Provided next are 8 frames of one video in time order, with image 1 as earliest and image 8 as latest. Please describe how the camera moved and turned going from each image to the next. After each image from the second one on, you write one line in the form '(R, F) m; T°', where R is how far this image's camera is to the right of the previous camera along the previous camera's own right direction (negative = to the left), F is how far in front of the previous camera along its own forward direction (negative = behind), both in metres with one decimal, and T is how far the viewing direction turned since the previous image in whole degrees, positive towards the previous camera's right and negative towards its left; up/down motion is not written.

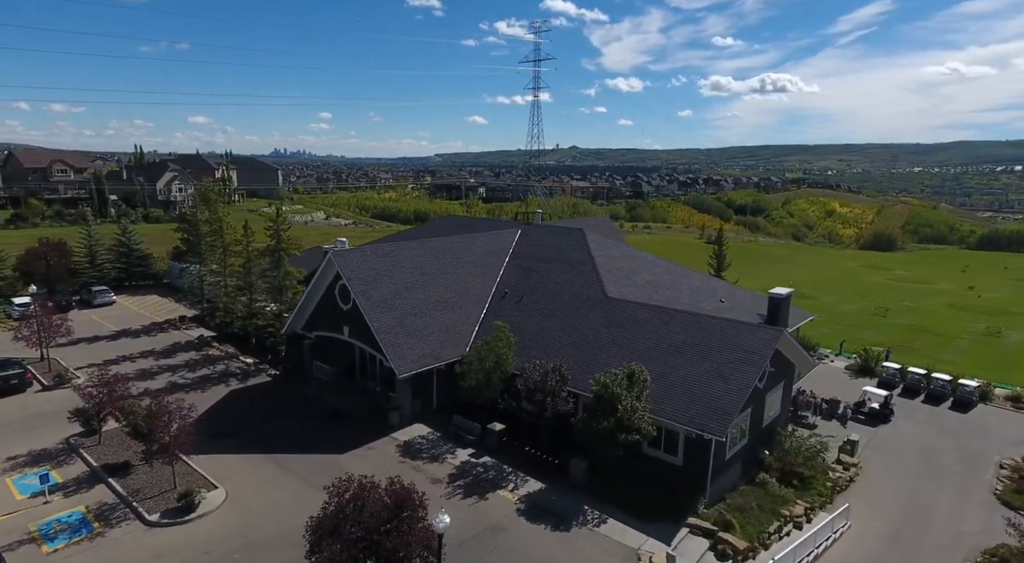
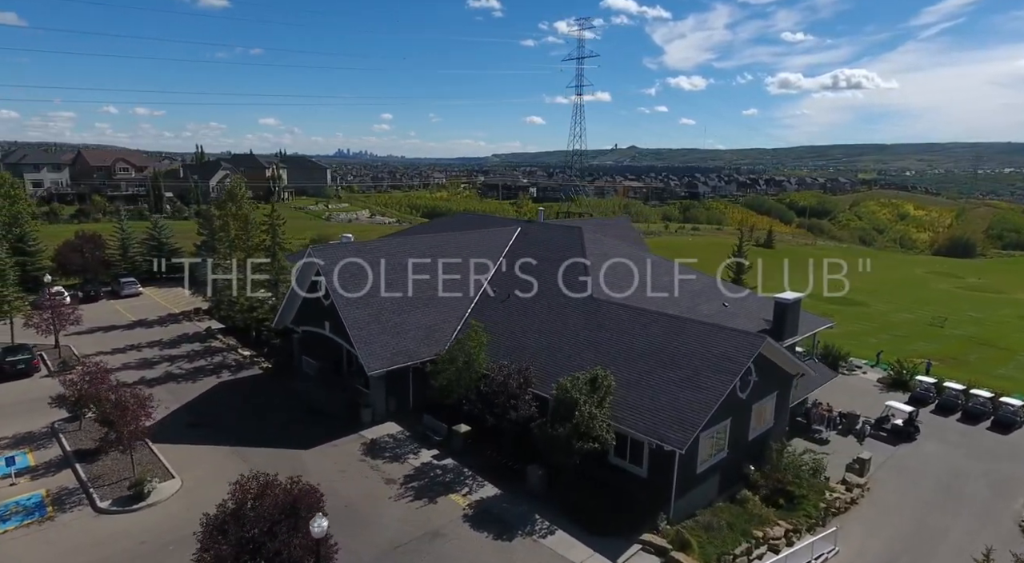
(+3.0, +0.8) m; -5°
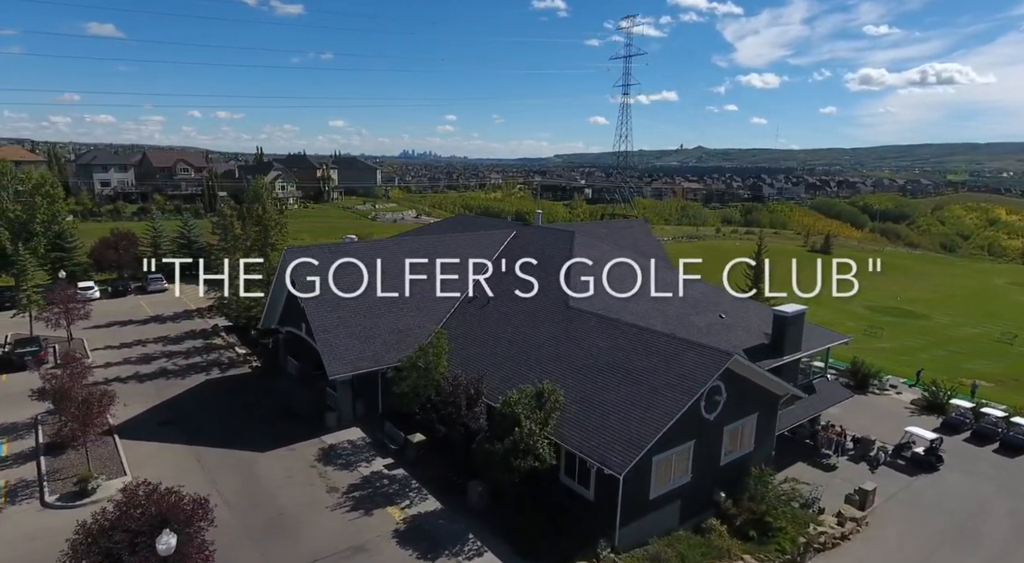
(+3.4, +0.9) m; -6°
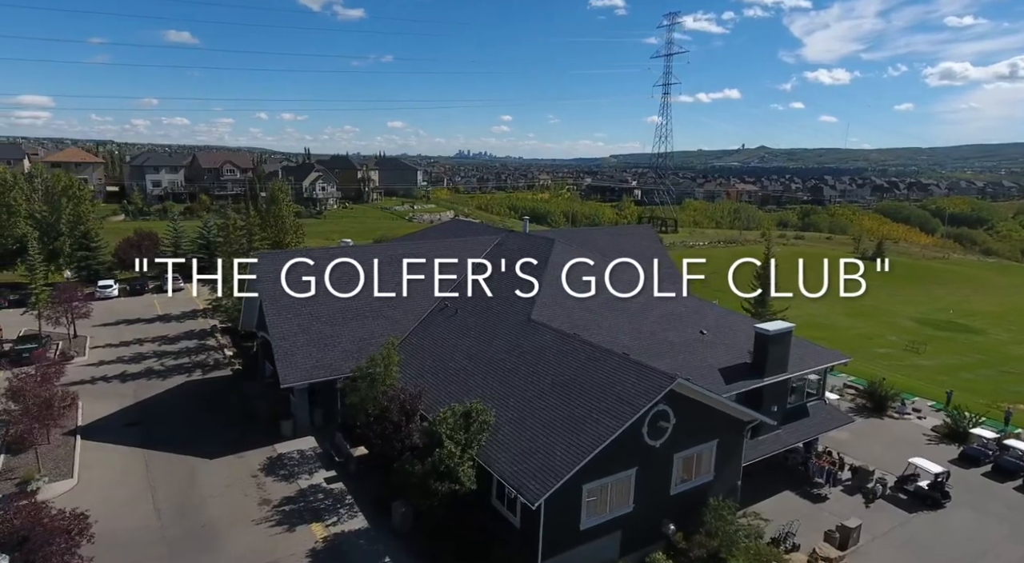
(+3.5, +0.9) m; -5°
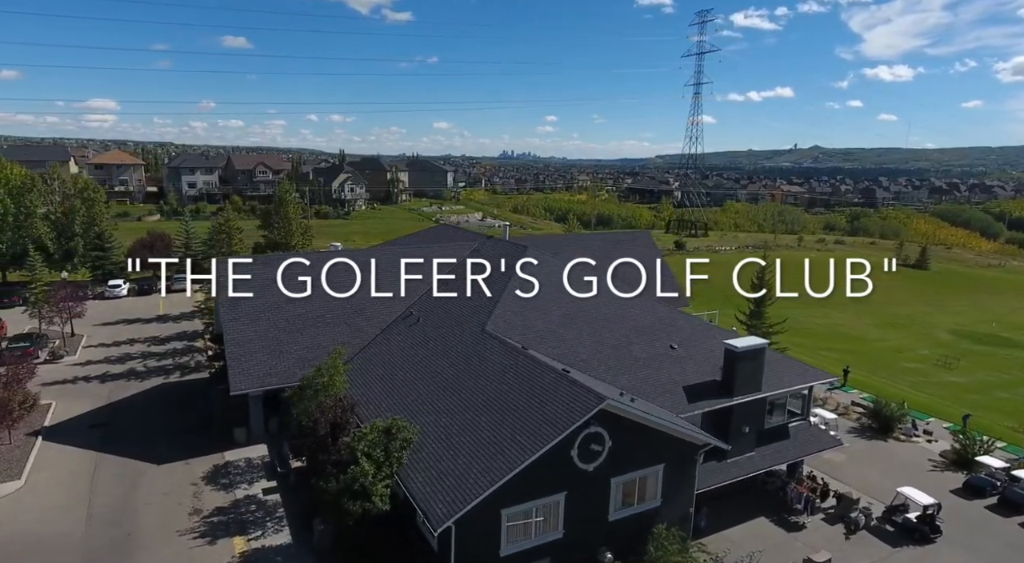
(+3.2, +0.9) m; -4°
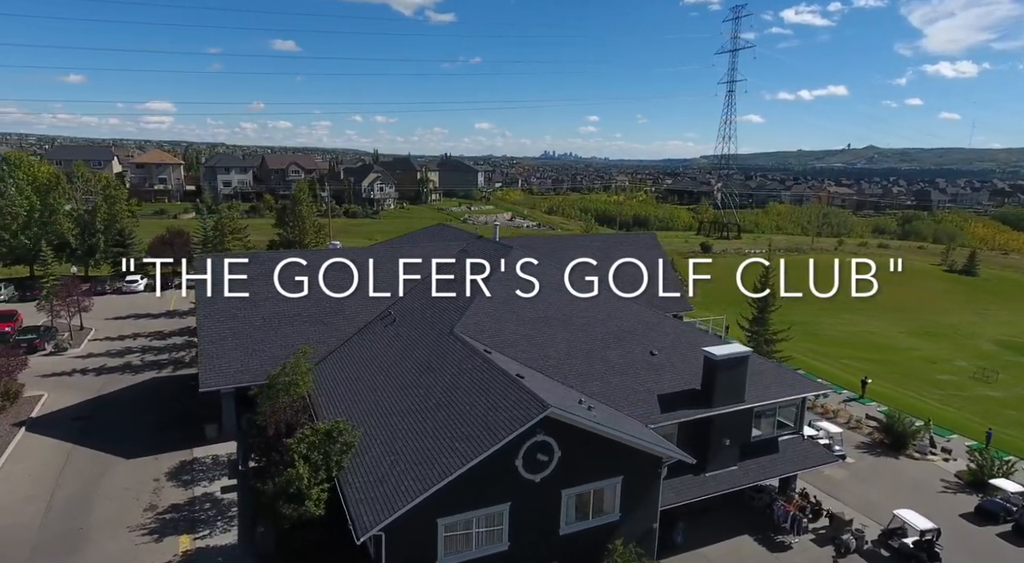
(+2.4, +0.7) m; -4°
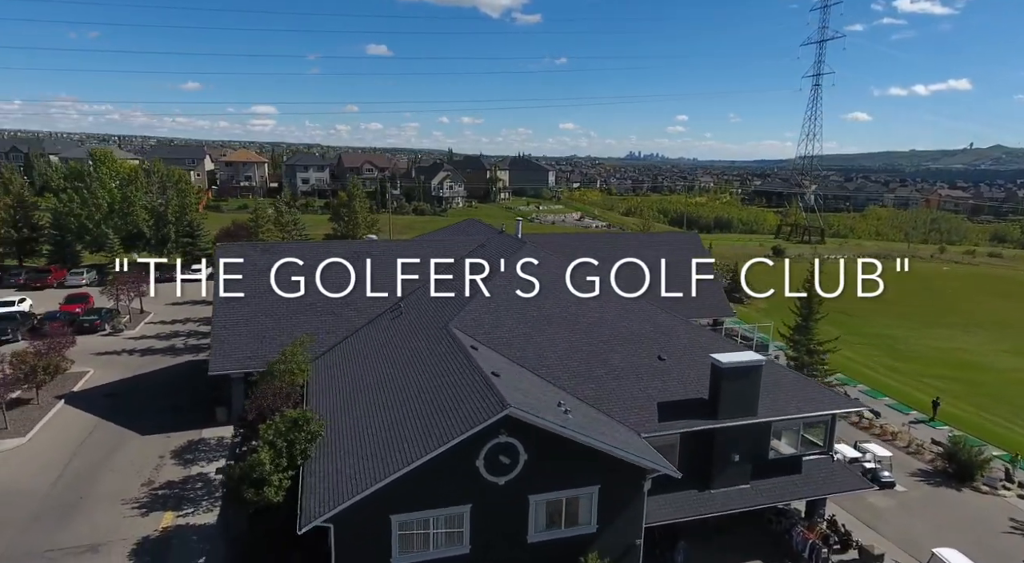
(+2.8, +0.9) m; -8°
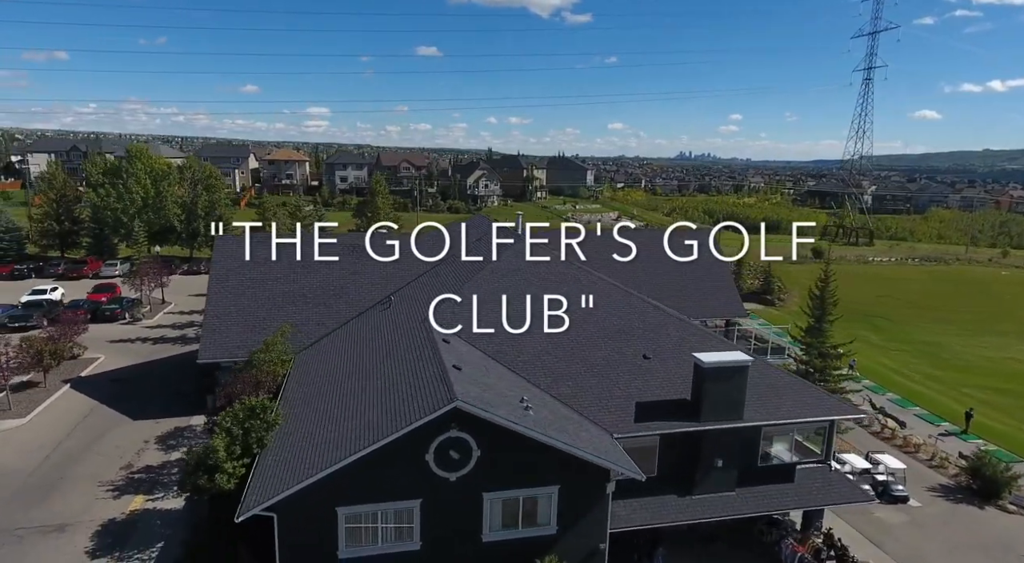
(+2.2, +0.7) m; -5°
